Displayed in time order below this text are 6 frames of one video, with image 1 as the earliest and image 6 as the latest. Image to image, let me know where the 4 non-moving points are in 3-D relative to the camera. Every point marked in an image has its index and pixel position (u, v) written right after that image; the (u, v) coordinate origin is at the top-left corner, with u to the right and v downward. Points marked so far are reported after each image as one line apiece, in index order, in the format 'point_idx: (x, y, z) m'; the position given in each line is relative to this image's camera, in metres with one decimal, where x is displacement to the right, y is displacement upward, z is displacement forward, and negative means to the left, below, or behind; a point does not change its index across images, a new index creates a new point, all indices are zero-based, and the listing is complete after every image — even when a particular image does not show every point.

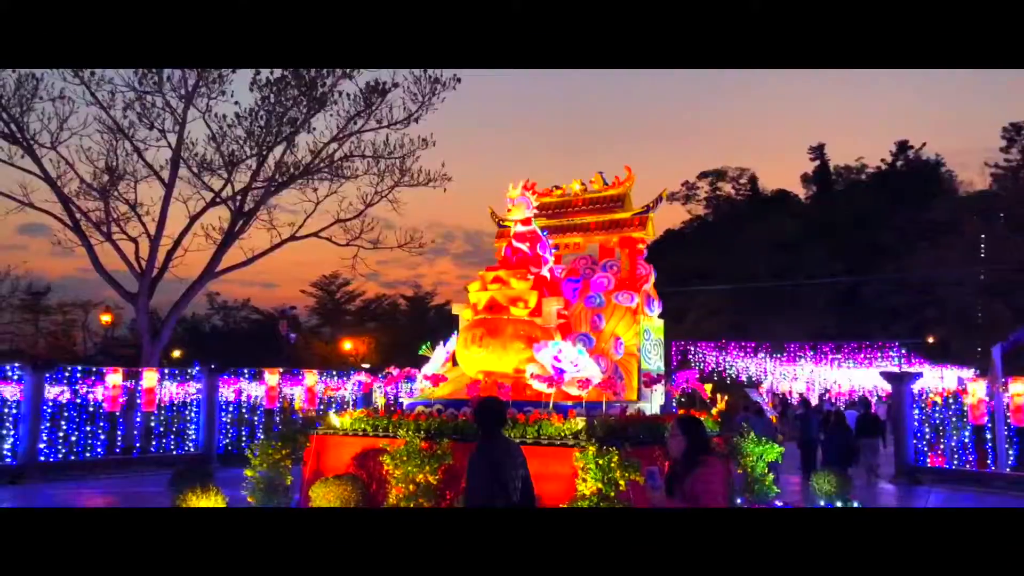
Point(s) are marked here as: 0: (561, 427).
0: (+0.5, -1.4, +8.6) m
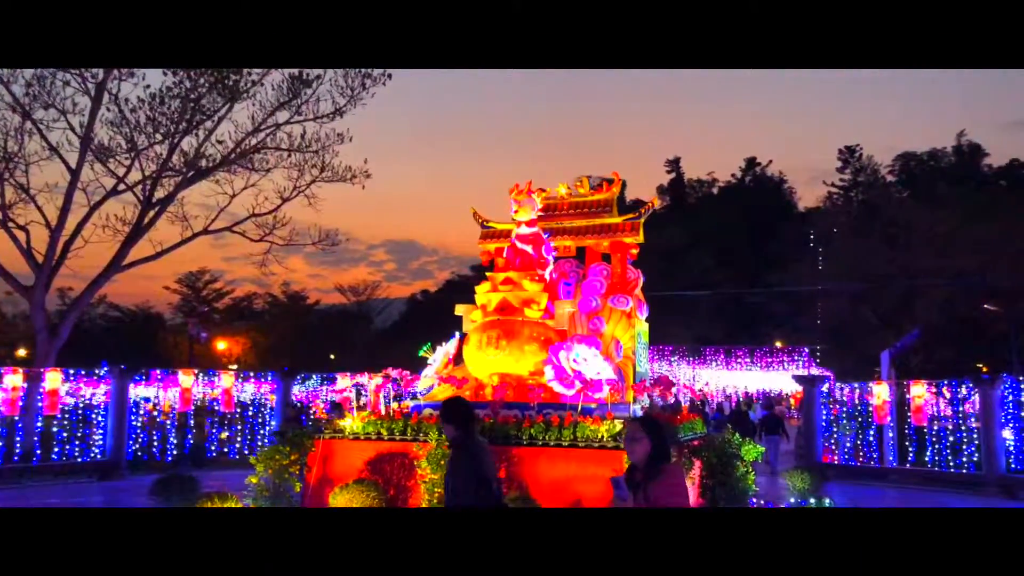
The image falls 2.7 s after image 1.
0: (+0.9, -1.4, +8.7) m
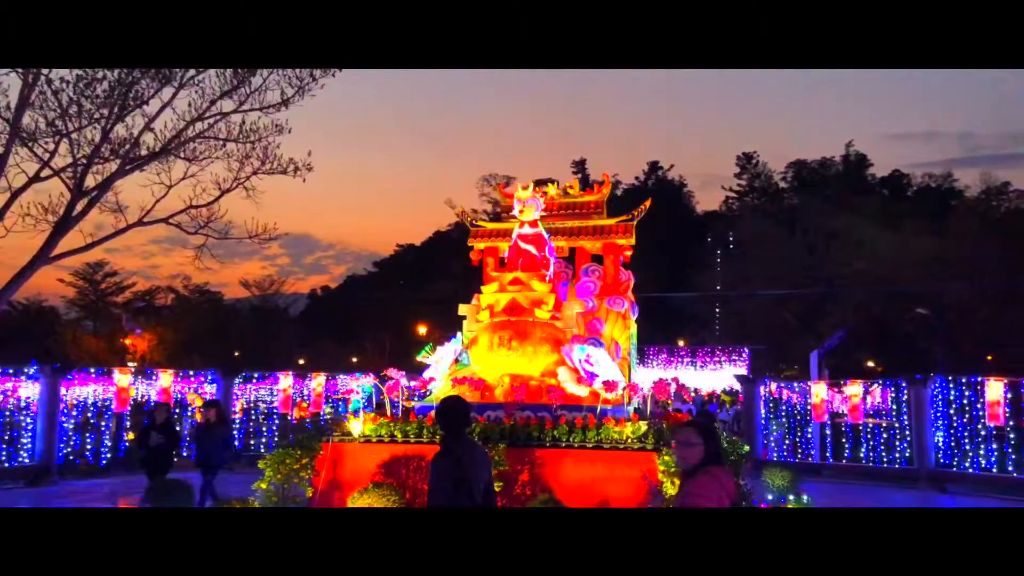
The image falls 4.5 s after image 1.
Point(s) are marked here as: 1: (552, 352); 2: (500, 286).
0: (+1.1, -1.5, +8.7) m
1: (+0.5, -0.7, +9.9) m
2: (-0.1, 0.0, +10.6) m
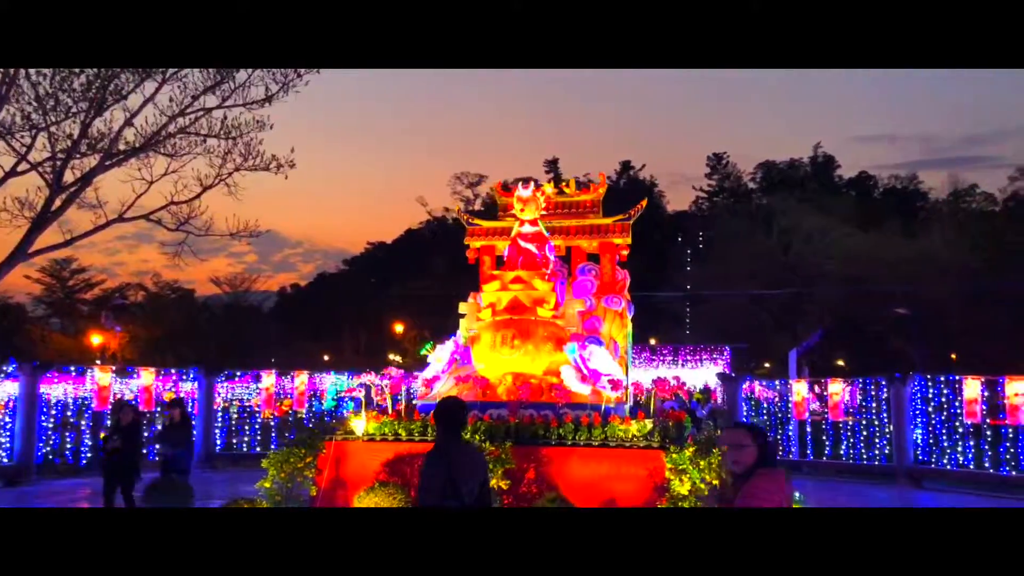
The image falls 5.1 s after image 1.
0: (+1.2, -1.4, +8.8) m
1: (+0.5, -0.7, +10.0) m
2: (-0.1, 0.0, +10.6) m
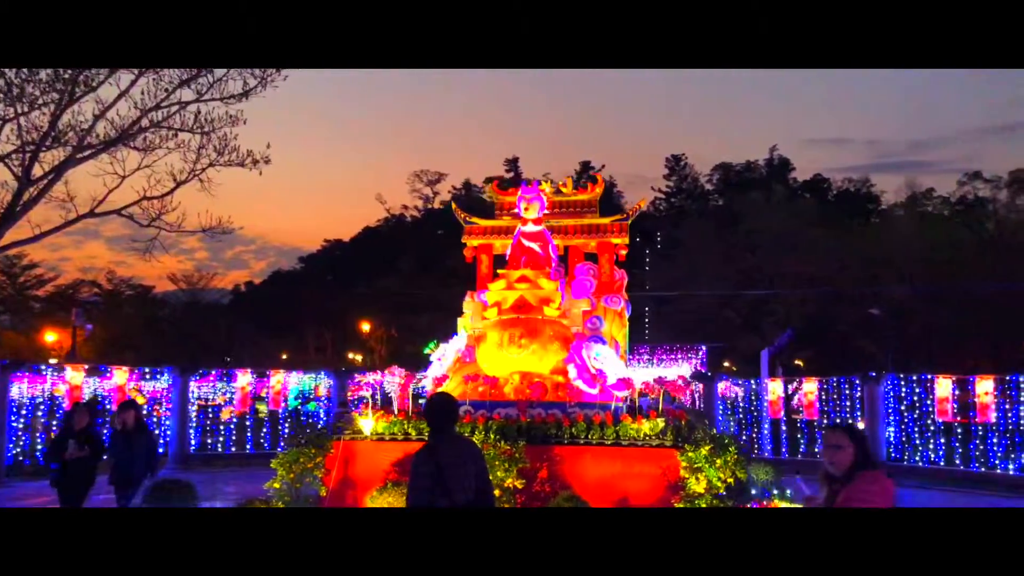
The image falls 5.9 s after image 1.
0: (+1.3, -1.4, +8.8) m
1: (+0.6, -0.7, +10.0) m
2: (-0.1, +0.1, +10.5) m
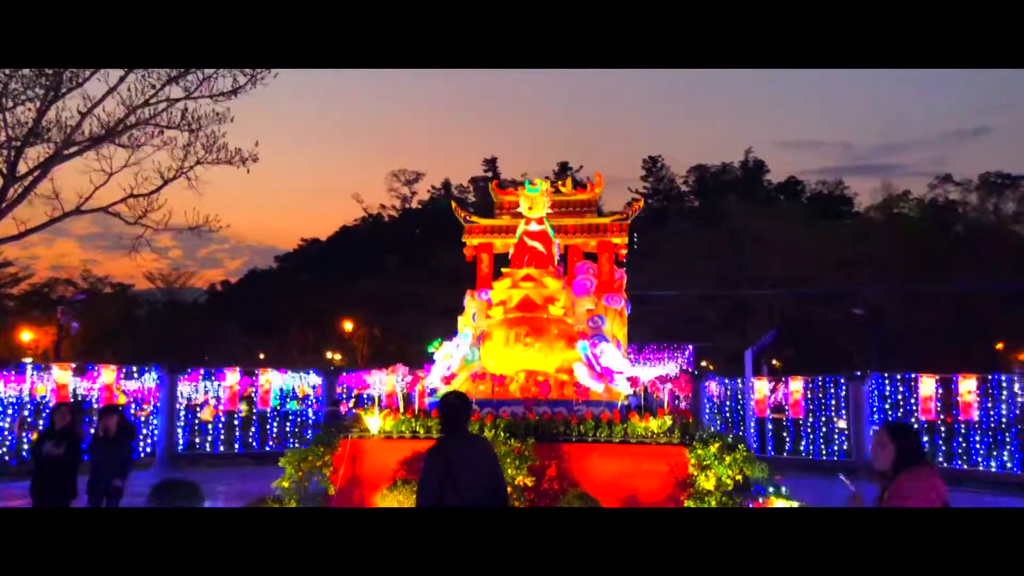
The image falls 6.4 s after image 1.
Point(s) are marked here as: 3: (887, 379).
0: (+1.4, -1.4, +8.9) m
1: (+0.6, -0.7, +10.1) m
2: (0.0, +0.1, +10.6) m
3: (+8.6, -2.1, +19.7) m
